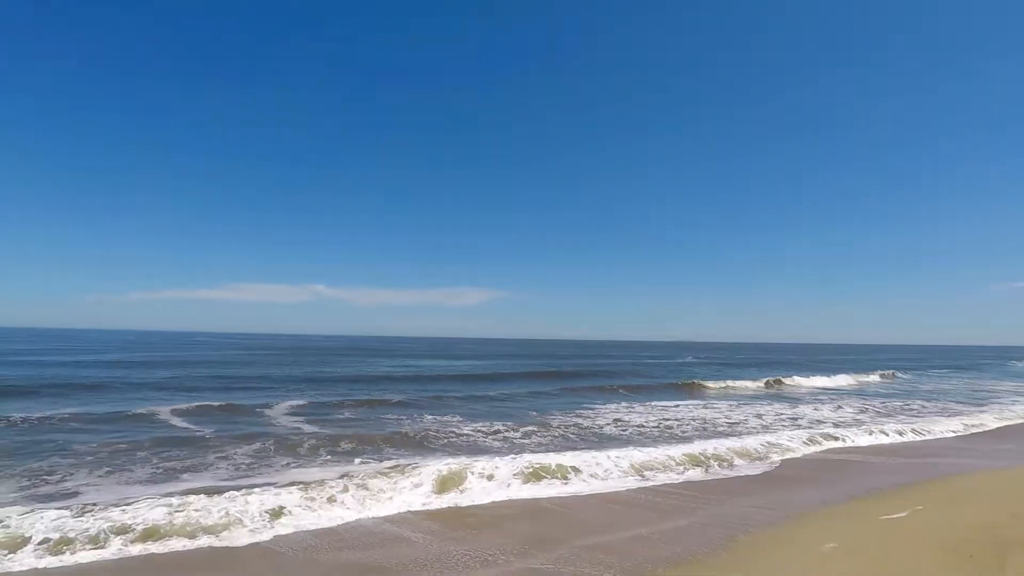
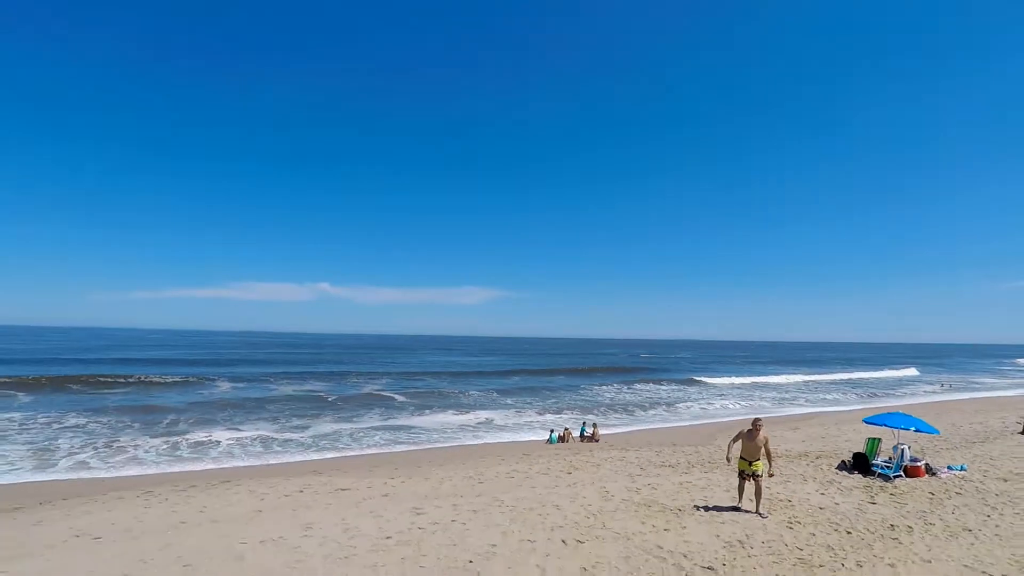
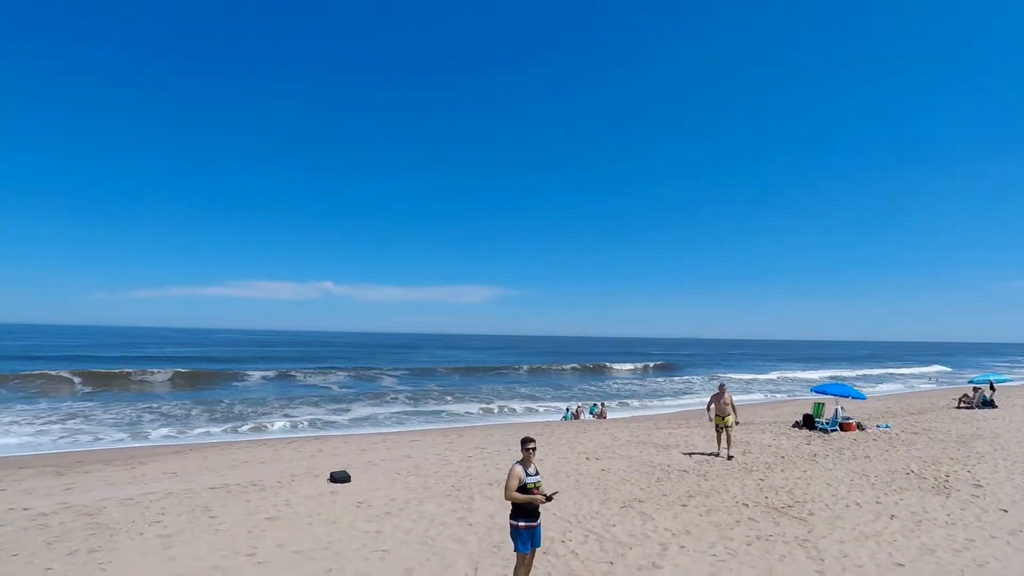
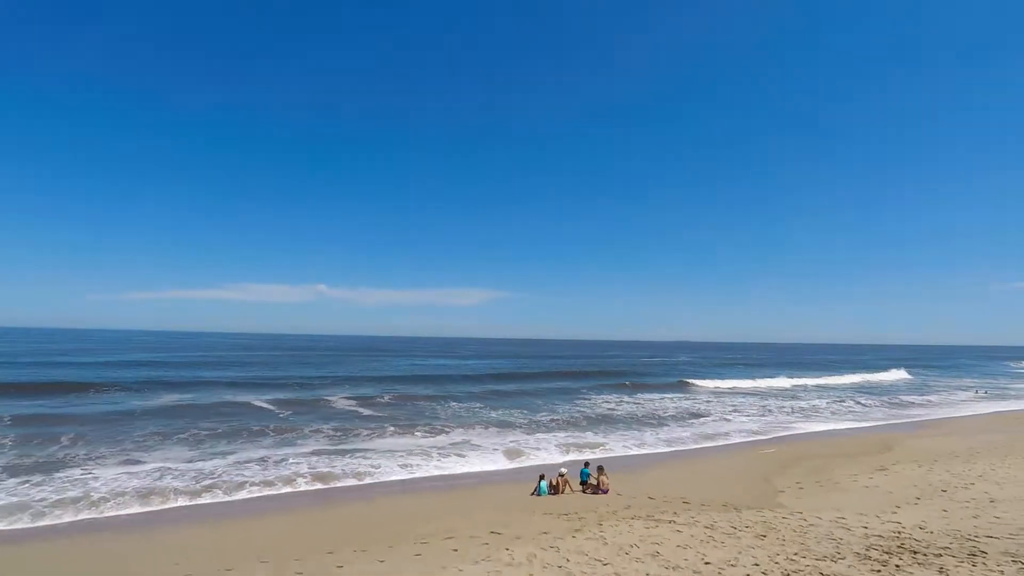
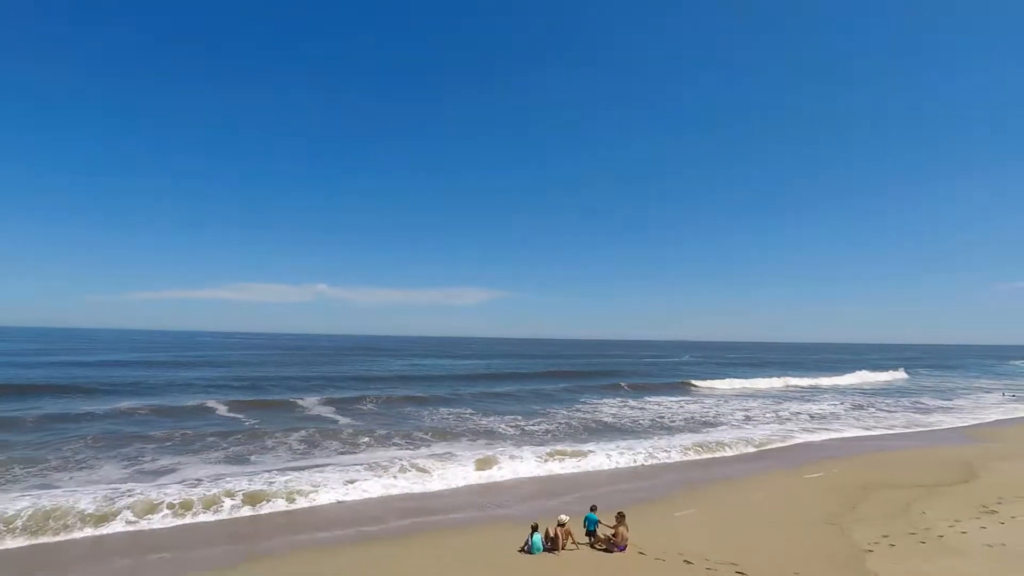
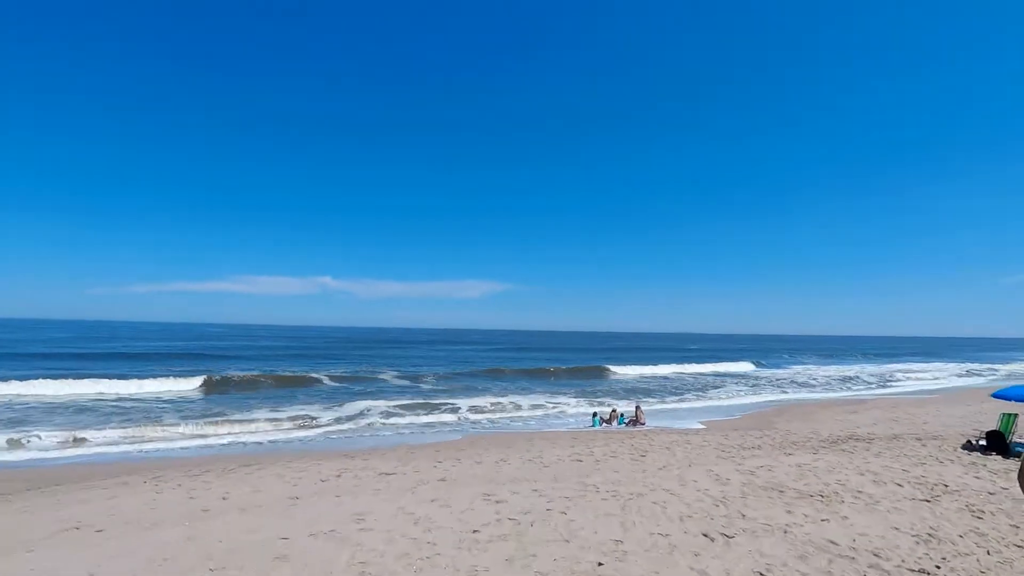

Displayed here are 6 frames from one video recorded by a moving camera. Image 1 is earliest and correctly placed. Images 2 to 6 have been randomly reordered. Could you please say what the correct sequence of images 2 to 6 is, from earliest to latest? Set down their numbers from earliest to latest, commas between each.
5, 4, 2, 3, 6
